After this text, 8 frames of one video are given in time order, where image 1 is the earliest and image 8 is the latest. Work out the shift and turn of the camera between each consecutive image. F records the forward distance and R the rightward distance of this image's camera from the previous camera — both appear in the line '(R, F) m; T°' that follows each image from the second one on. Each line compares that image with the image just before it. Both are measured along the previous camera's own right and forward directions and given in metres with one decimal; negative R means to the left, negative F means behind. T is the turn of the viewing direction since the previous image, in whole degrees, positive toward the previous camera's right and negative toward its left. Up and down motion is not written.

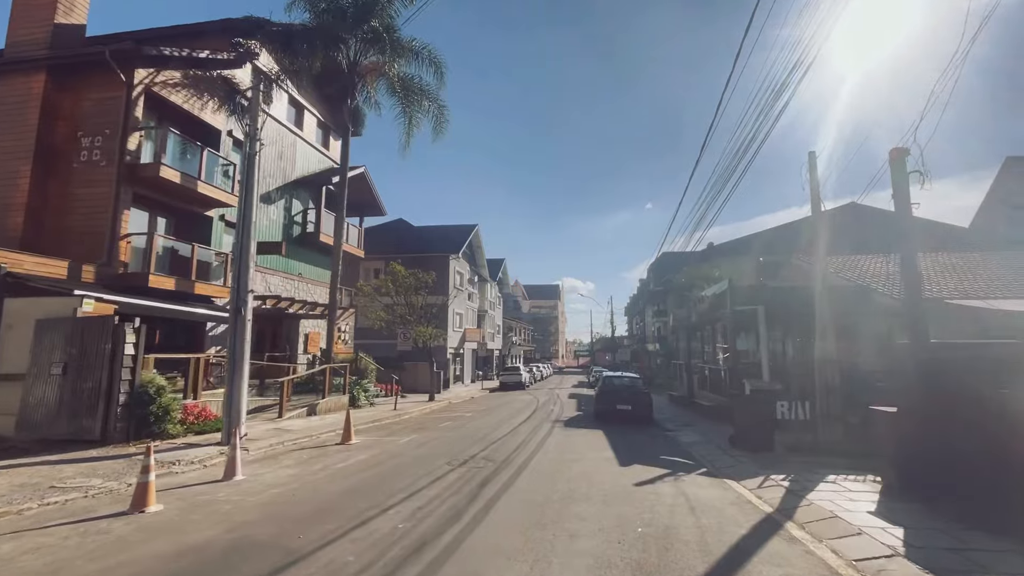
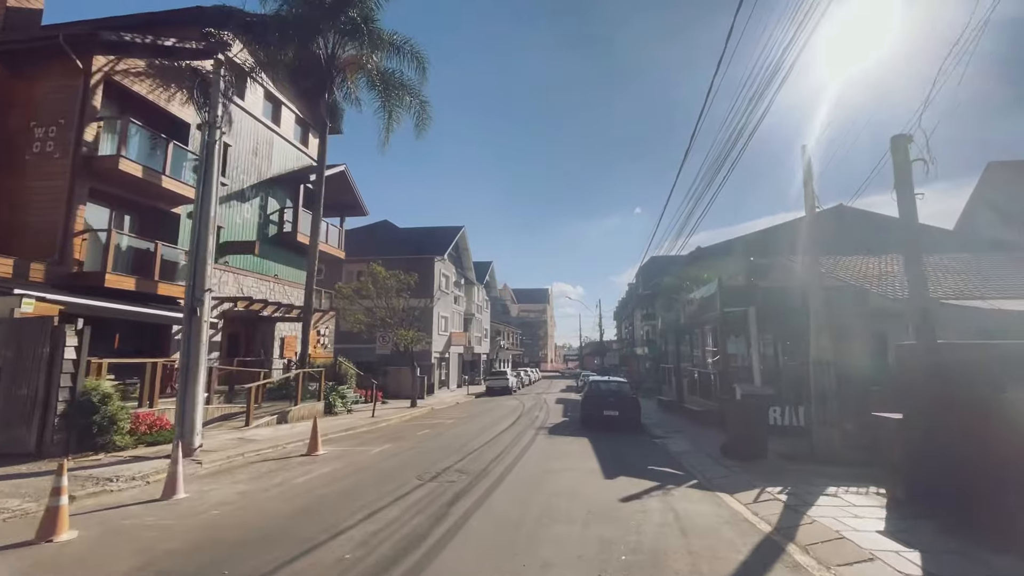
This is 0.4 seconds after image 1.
(+0.2, +0.7) m; +1°
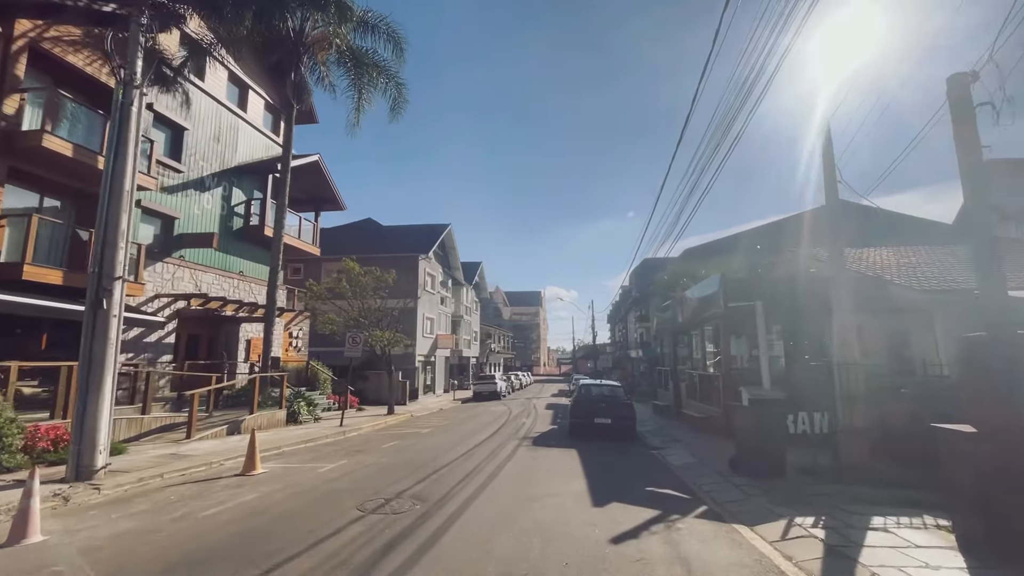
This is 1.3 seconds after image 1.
(+0.4, +1.6) m; +1°
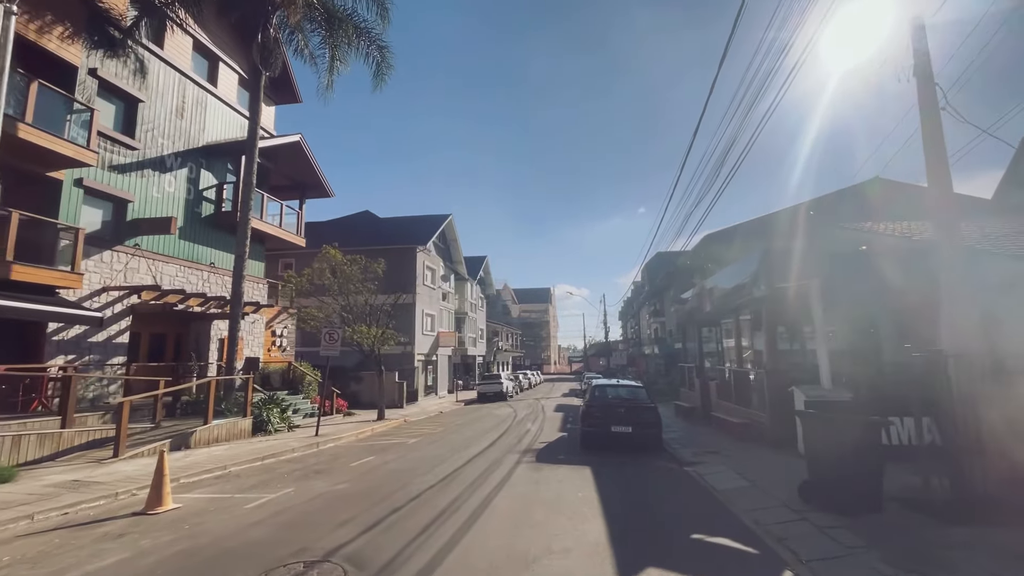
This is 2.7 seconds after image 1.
(+0.3, +2.3) m; -1°
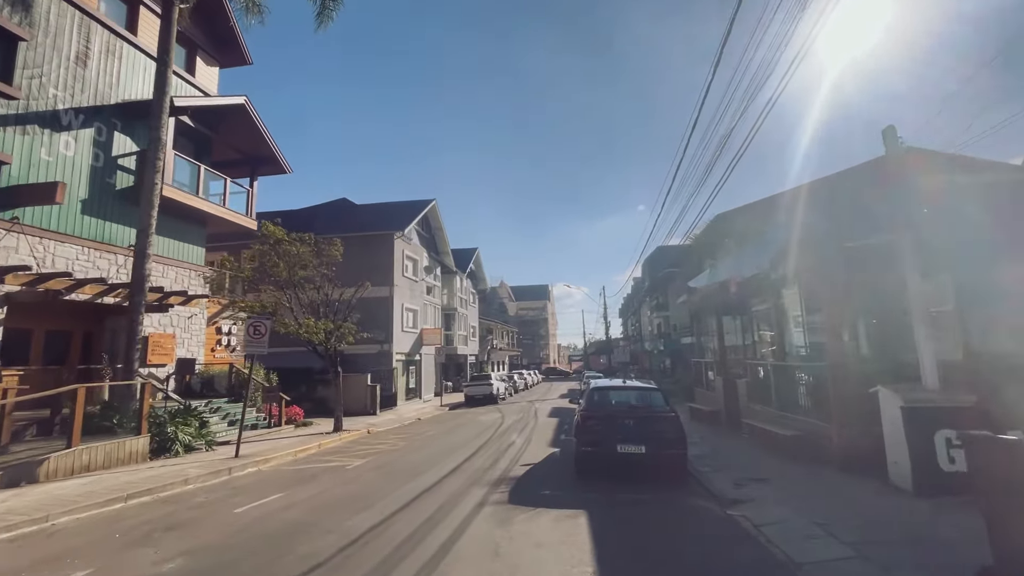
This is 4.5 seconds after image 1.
(+0.6, +3.1) m; 0°
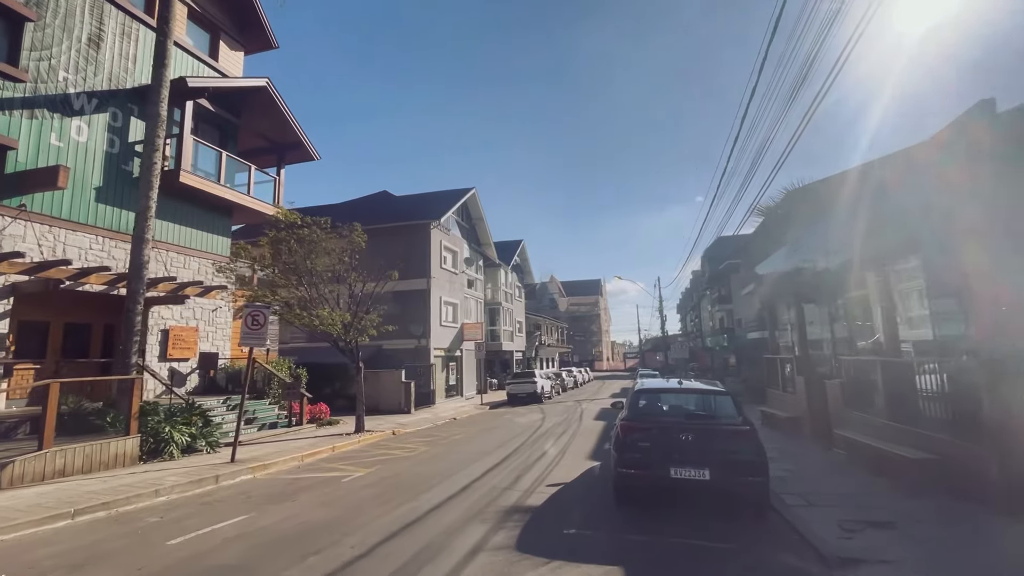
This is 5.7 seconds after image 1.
(+0.5, +1.9) m; -6°
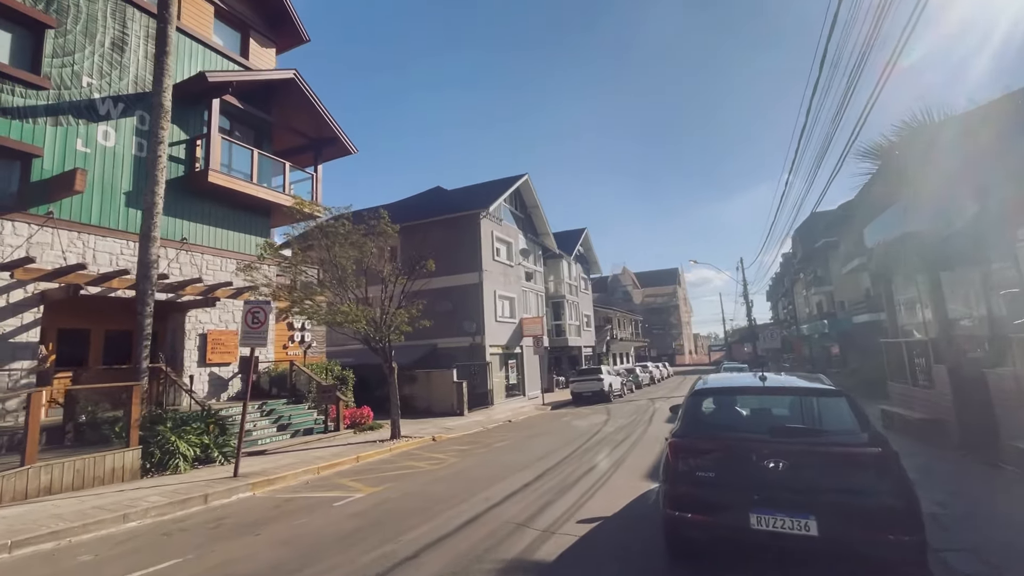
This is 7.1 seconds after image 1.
(+0.8, +2.0) m; -9°
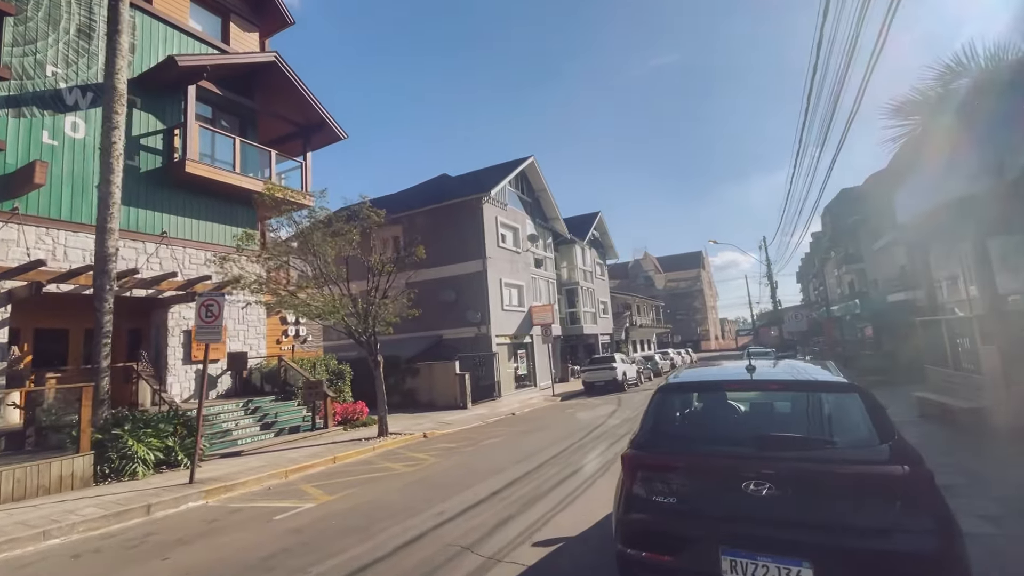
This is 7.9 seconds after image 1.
(+0.9, +1.0) m; -3°
